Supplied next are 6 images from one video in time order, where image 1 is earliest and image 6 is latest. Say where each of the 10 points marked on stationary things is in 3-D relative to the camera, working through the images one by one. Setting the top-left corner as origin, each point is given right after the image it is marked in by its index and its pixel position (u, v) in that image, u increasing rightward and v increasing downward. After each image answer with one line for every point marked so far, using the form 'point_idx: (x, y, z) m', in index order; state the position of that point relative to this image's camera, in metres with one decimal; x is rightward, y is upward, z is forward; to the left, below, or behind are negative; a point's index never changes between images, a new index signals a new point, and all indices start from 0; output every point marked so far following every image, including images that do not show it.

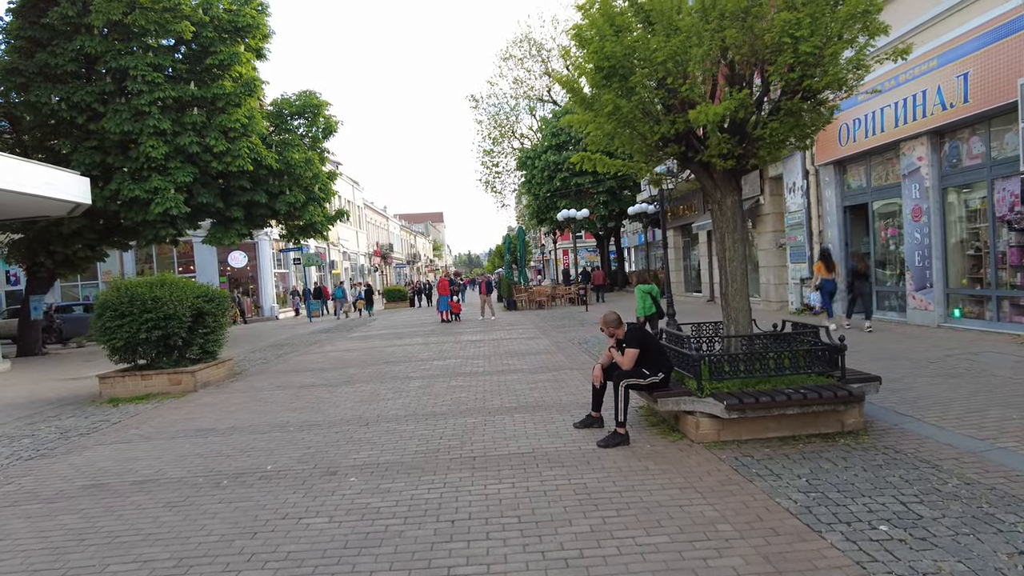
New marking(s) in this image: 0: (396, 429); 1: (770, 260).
0: (-1.2, -1.5, +7.0) m
1: (+7.6, +0.8, +19.2) m
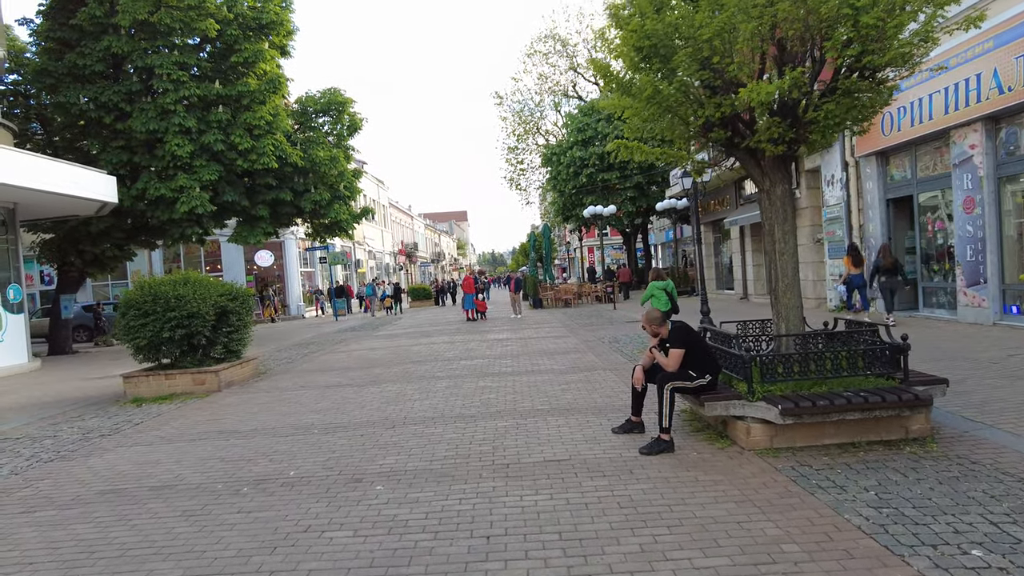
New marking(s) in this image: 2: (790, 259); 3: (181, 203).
0: (-0.9, -1.5, +6.6) m
1: (+8.3, +0.9, +18.5) m
2: (+2.7, +0.3, +6.3) m
3: (-9.3, +2.4, +18.3) m
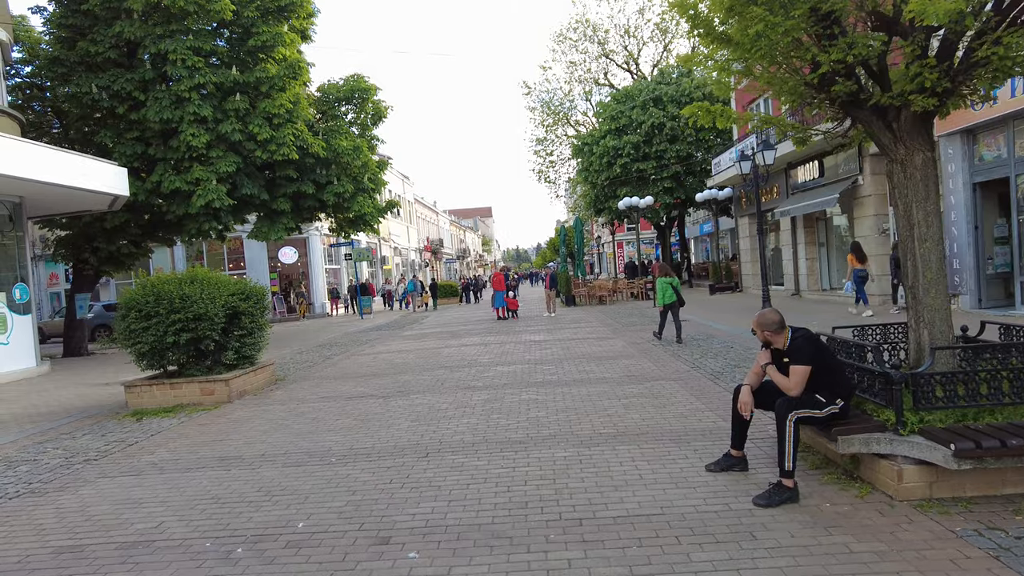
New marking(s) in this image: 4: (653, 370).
0: (-0.4, -1.5, +5.4) m
1: (+9.3, +1.0, +16.9) m
2: (+3.2, +0.3, +4.9) m
3: (-8.4, +2.4, +17.3) m
4: (+2.1, -1.2, +9.5) m
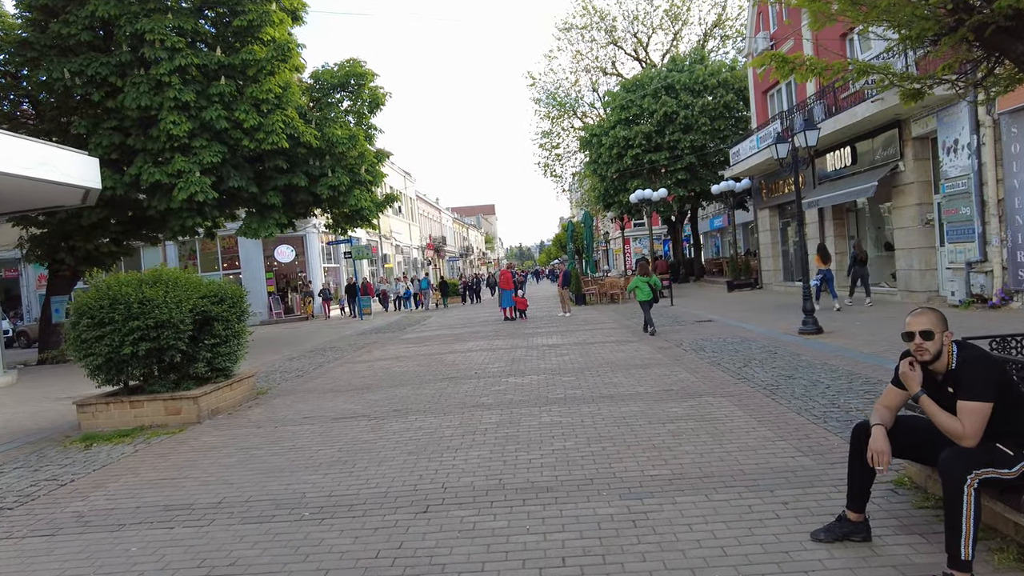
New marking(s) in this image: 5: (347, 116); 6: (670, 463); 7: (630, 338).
0: (-0.2, -1.5, +4.0) m
1: (+9.5, +1.1, +15.4) m
2: (+3.3, +0.3, +3.5) m
3: (-8.2, +2.4, +16.0) m
4: (+2.3, -1.2, +8.1) m
5: (-5.0, +5.1, +19.6) m
6: (+1.2, -1.3, +5.1) m
7: (+2.4, -1.0, +13.1) m
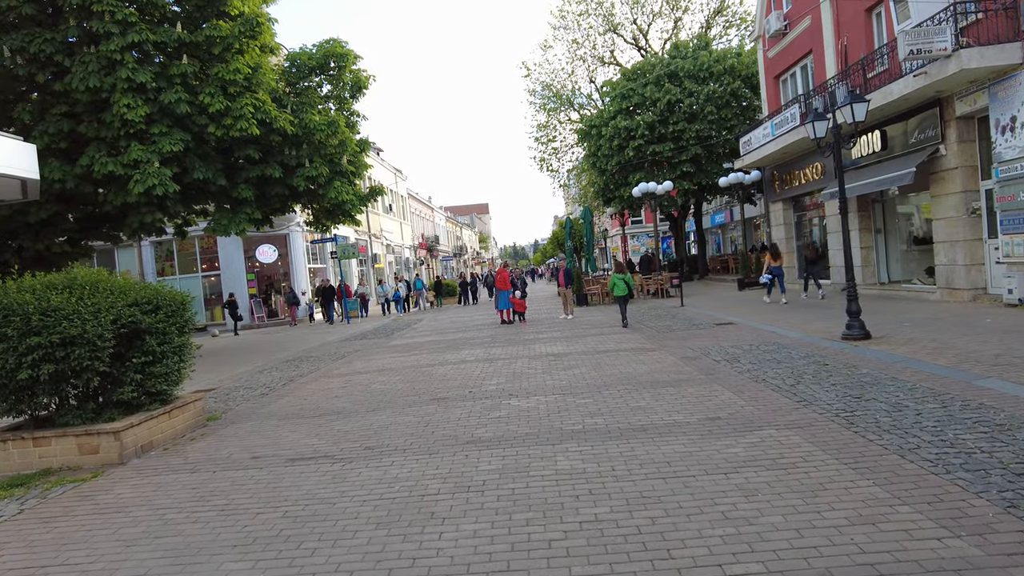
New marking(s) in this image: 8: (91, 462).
0: (-0.1, -1.5, +2.3) m
1: (+9.4, +1.2, +13.8) m
2: (+3.4, +0.3, +1.8) m
3: (-8.2, +2.3, +14.2) m
4: (+2.3, -1.2, +6.5) m
5: (-5.1, +5.1, +17.9) m
6: (+1.3, -1.3, +3.4) m
7: (+2.4, -1.0, +11.5) m
8: (-4.2, -1.7, +6.5) m
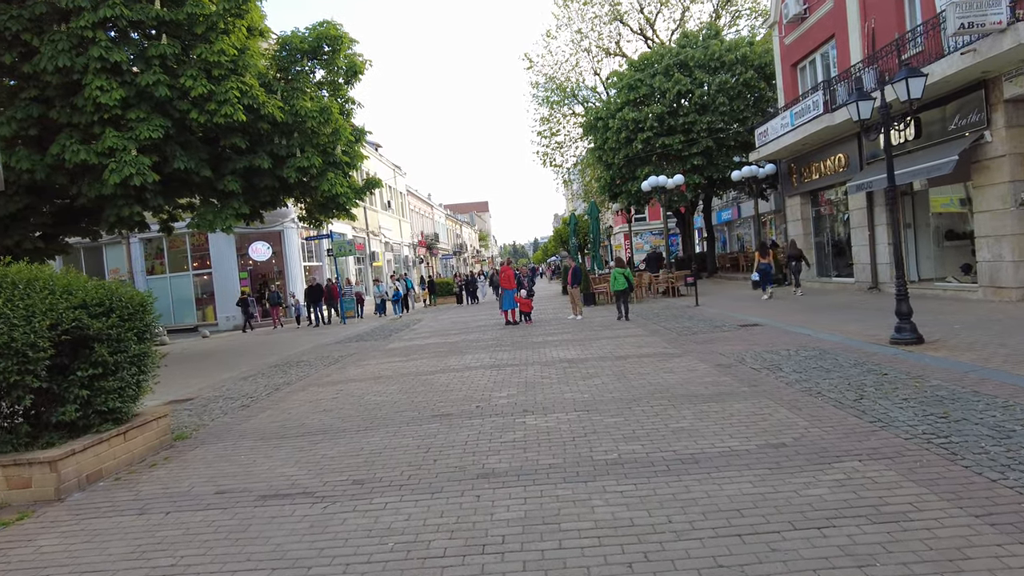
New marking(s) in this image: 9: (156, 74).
0: (0.0, -1.5, +1.2) m
1: (+9.6, +1.2, +12.7) m
2: (+3.6, +0.3, +0.7) m
3: (-8.1, +2.4, +13.1) m
4: (+2.5, -1.2, +5.4) m
5: (-4.9, +5.1, +16.7) m
6: (+1.4, -1.3, +2.3) m
7: (+2.5, -1.0, +10.4) m
8: (-4.0, -1.7, +5.4) m
9: (-7.3, +4.4, +13.4) m
